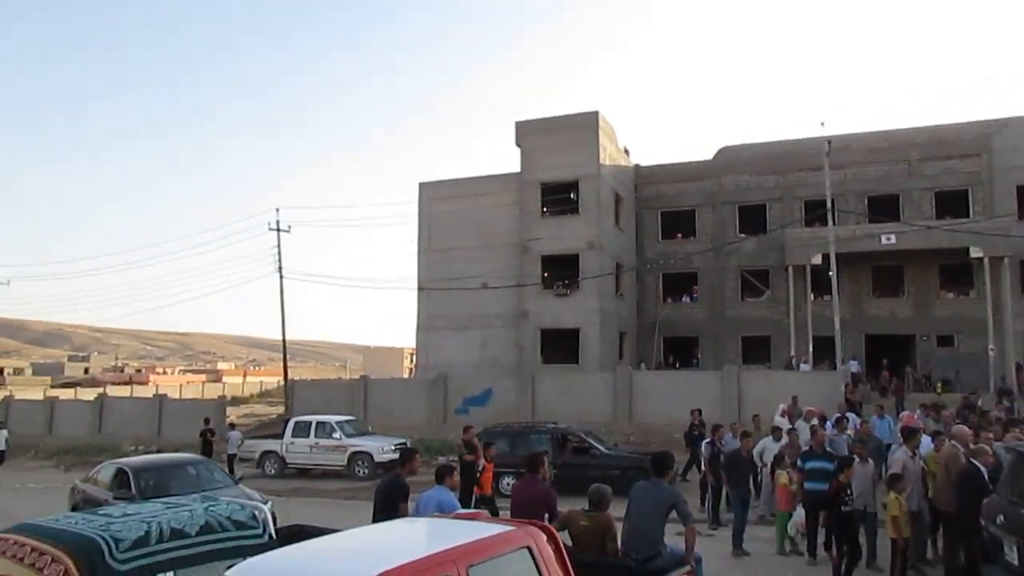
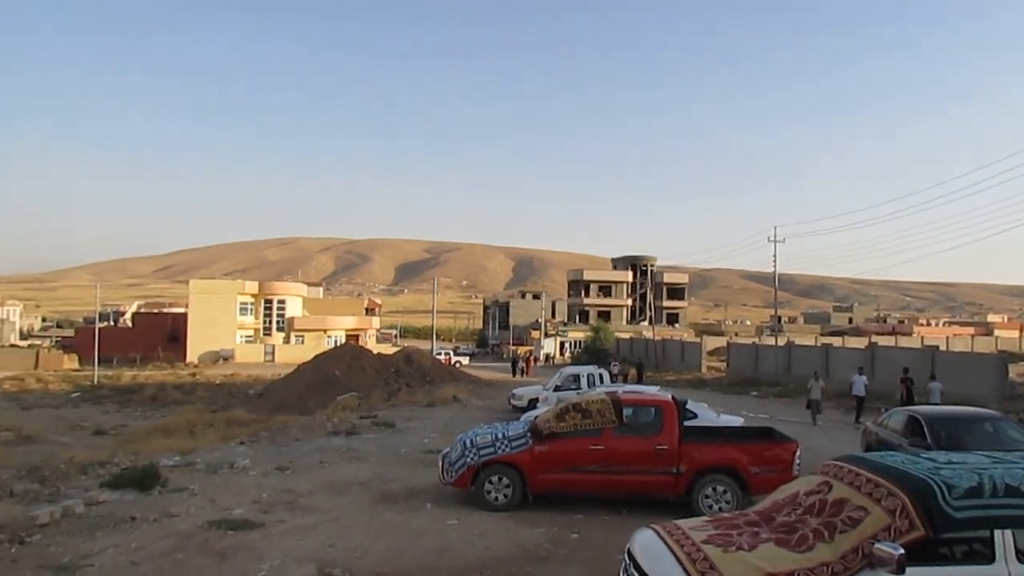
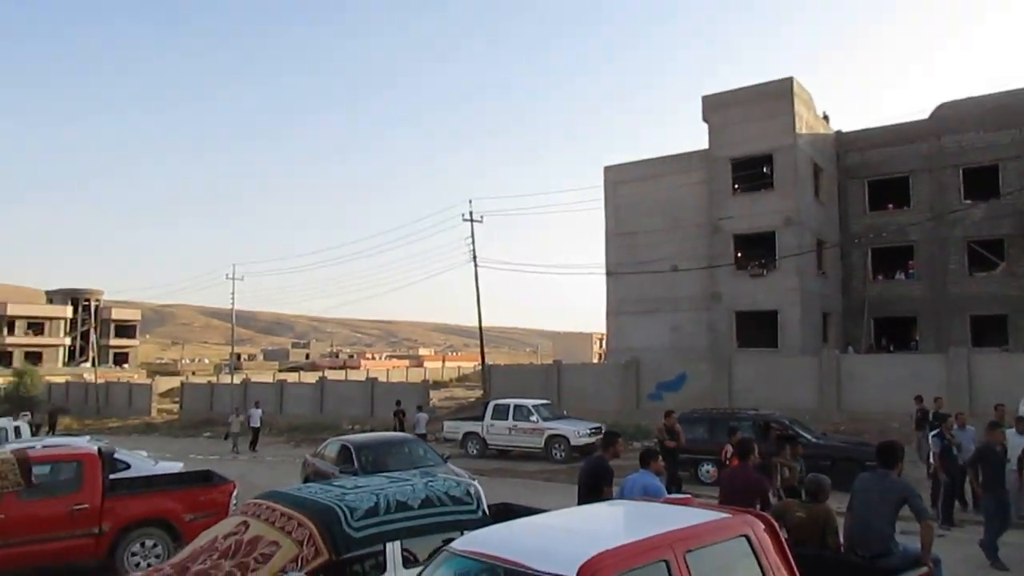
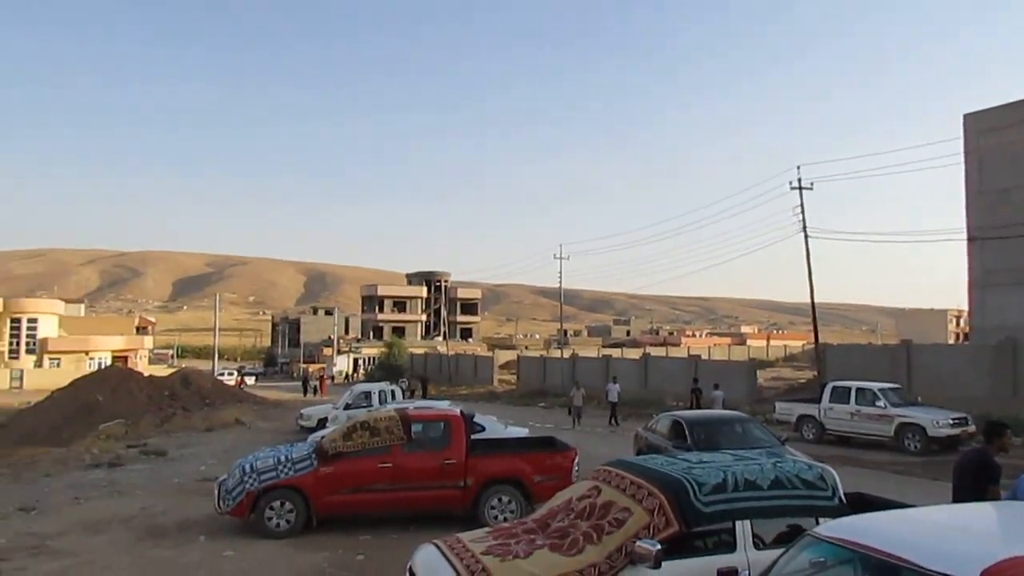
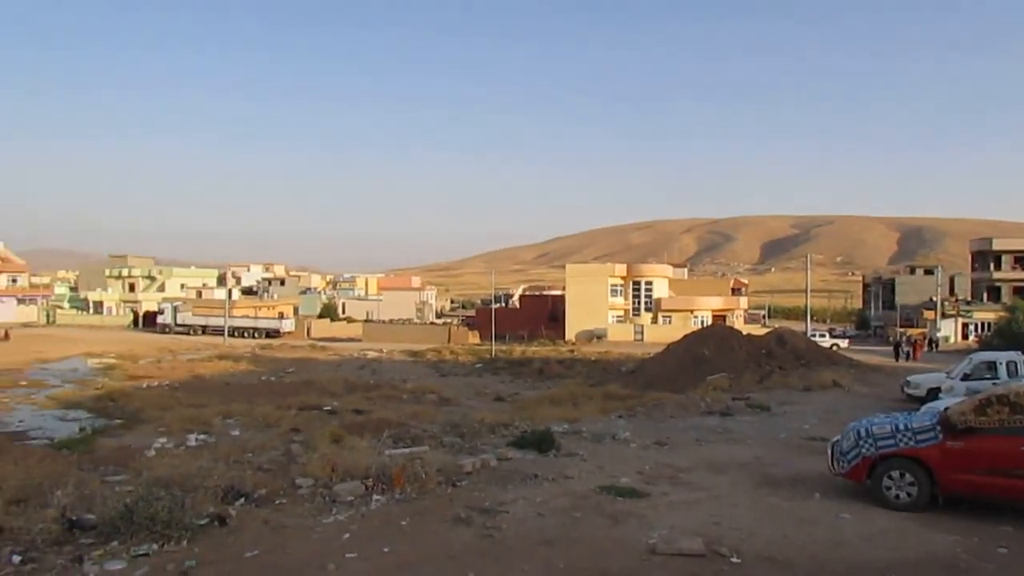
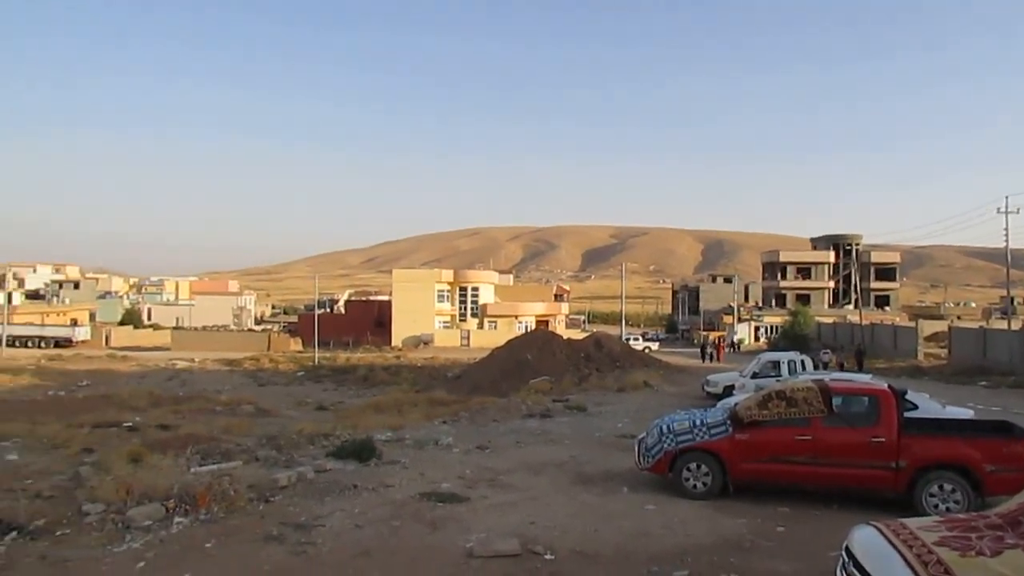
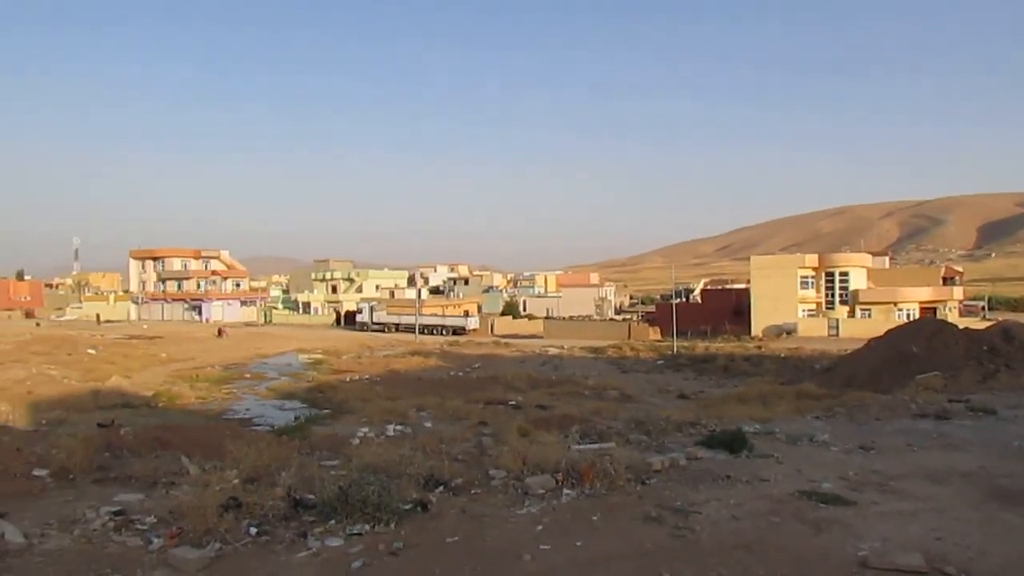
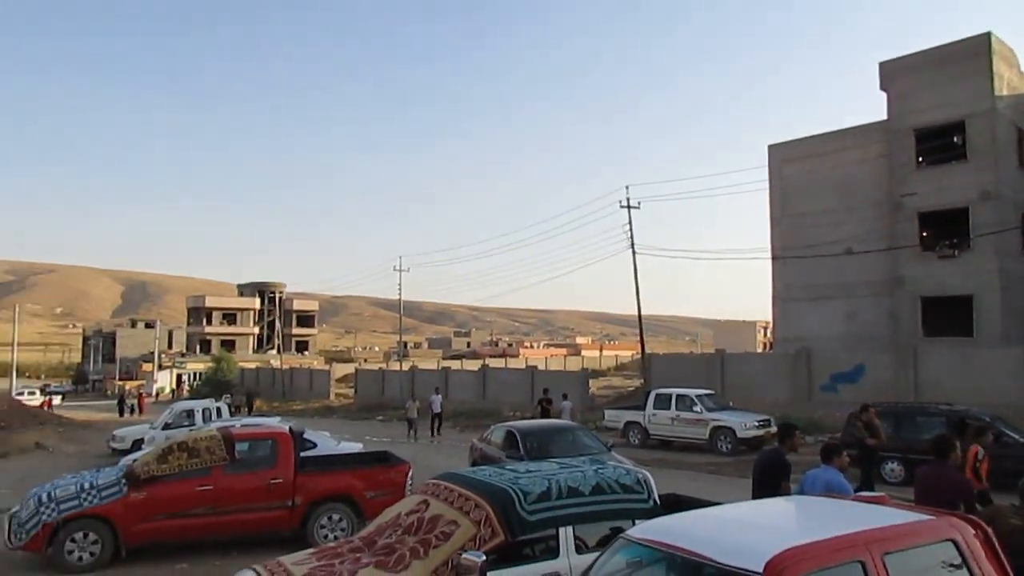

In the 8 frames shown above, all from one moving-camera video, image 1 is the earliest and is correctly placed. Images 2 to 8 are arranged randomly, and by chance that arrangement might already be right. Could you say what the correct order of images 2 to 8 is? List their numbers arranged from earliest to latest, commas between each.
3, 8, 4, 2, 6, 5, 7
